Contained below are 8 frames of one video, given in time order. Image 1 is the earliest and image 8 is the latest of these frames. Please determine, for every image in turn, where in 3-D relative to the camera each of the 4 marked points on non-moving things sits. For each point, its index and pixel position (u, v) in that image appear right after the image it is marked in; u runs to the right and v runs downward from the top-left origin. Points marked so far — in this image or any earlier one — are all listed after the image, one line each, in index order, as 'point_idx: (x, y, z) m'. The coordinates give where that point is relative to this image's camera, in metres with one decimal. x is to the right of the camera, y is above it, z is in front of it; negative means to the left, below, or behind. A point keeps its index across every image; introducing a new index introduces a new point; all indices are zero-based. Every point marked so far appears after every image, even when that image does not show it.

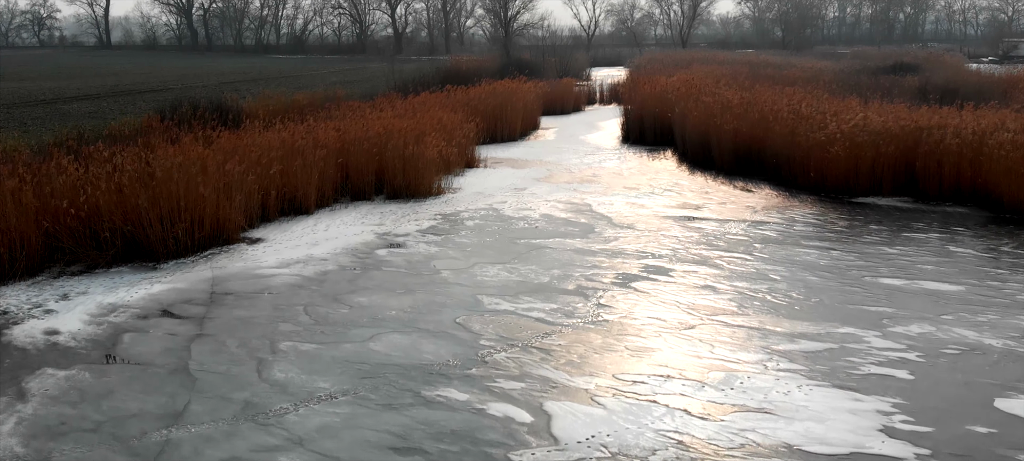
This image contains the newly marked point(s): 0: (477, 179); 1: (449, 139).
0: (-0.4, +0.6, +9.0) m
1: (-0.6, +1.0, +9.1) m
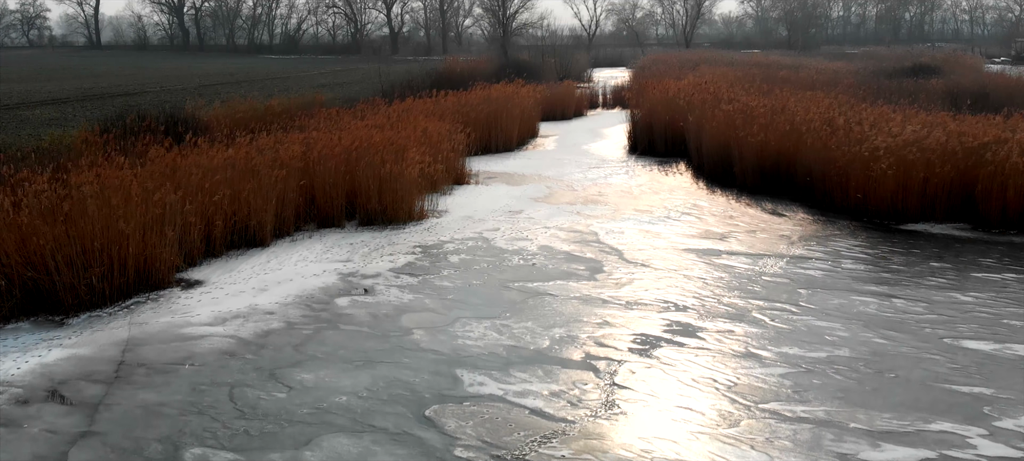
0: (-0.4, +0.3, +7.9) m
1: (-0.7, +0.7, +8.0) m
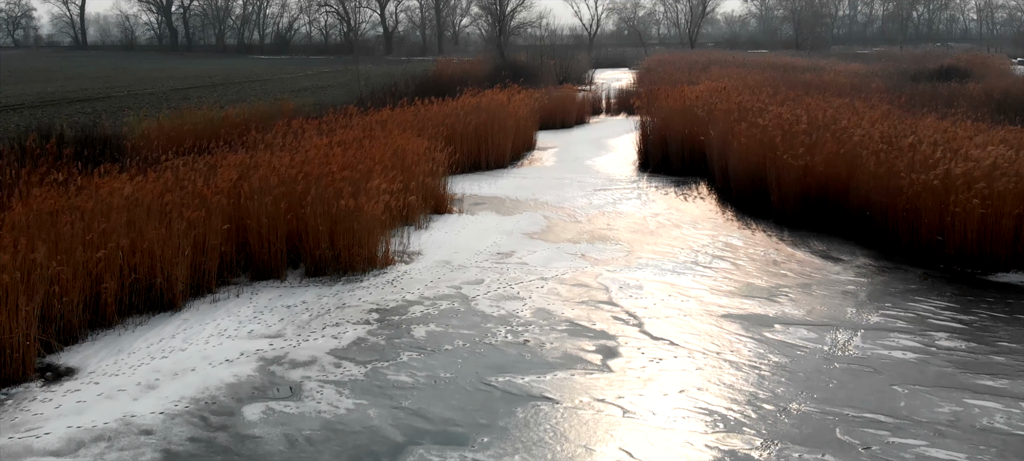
0: (-0.5, 0.0, +6.5) m
1: (-0.8, +0.4, +6.6) m
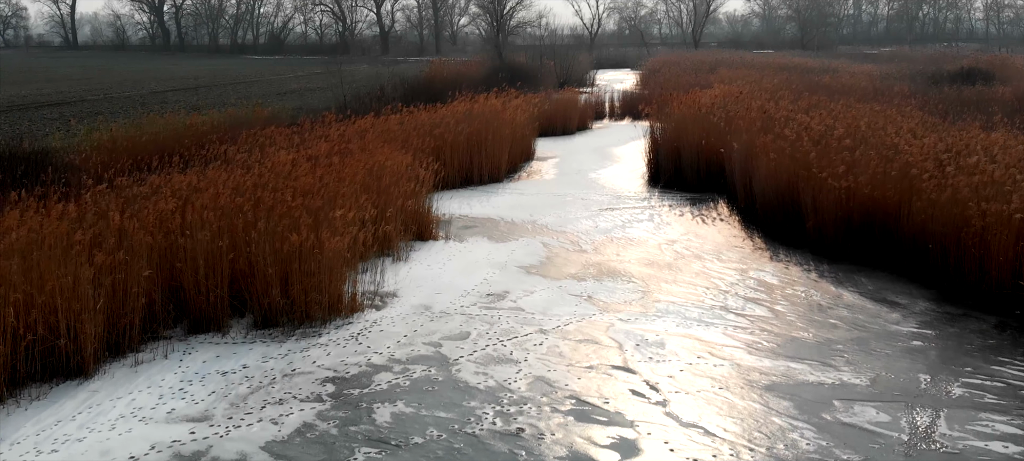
0: (-0.5, -0.2, +5.6) m
1: (-0.8, +0.2, +5.7) m
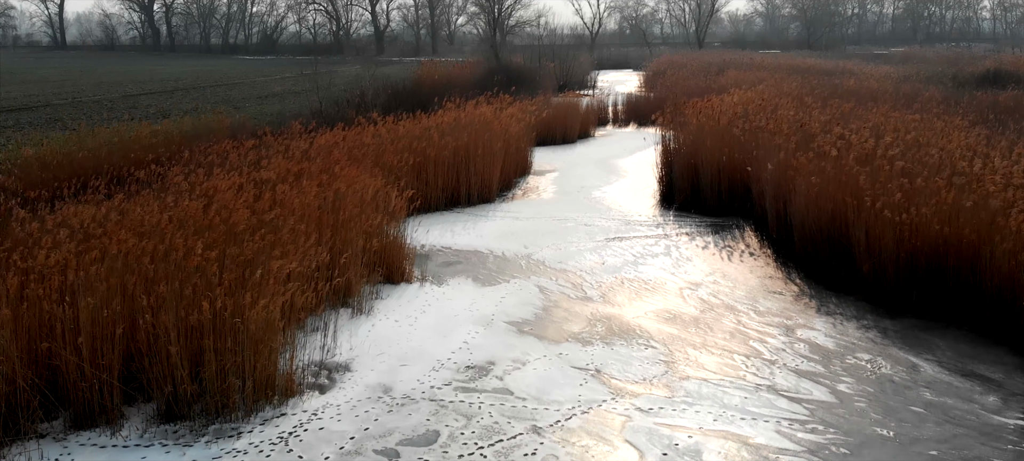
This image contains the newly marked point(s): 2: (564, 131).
0: (-0.6, -0.4, +4.5) m
1: (-0.9, 0.0, +4.6) m
2: (+0.7, +1.3, +11.5) m
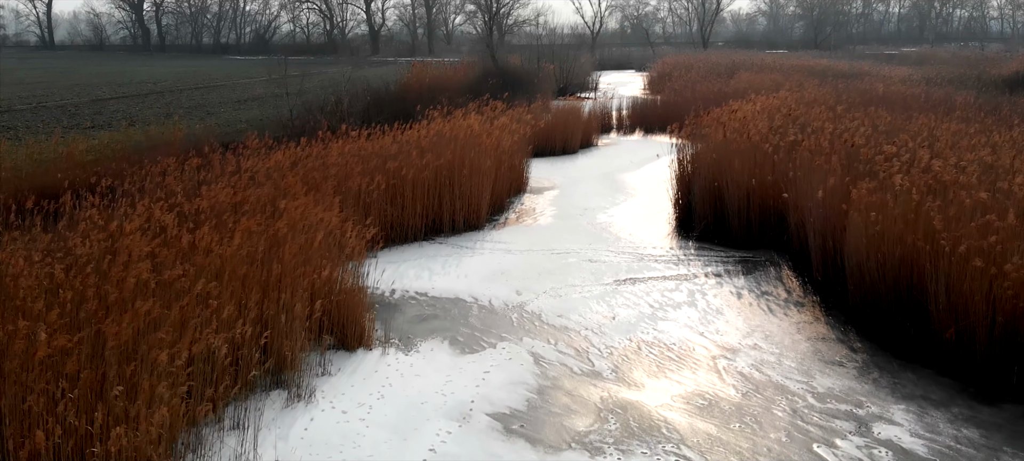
0: (-0.6, -0.6, +3.5) m
1: (-0.9, -0.3, +3.6) m
2: (+0.6, +1.1, +10.4) m
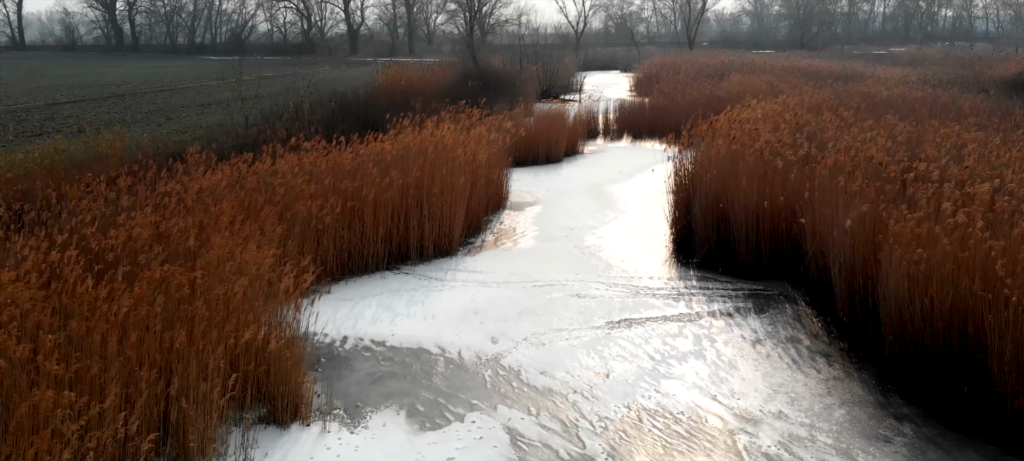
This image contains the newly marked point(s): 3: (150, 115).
0: (-0.7, -0.8, +2.7) m
1: (-1.0, -0.4, +2.8) m
2: (+0.4, +0.9, +9.7) m
3: (-5.1, +1.7, +12.6) m
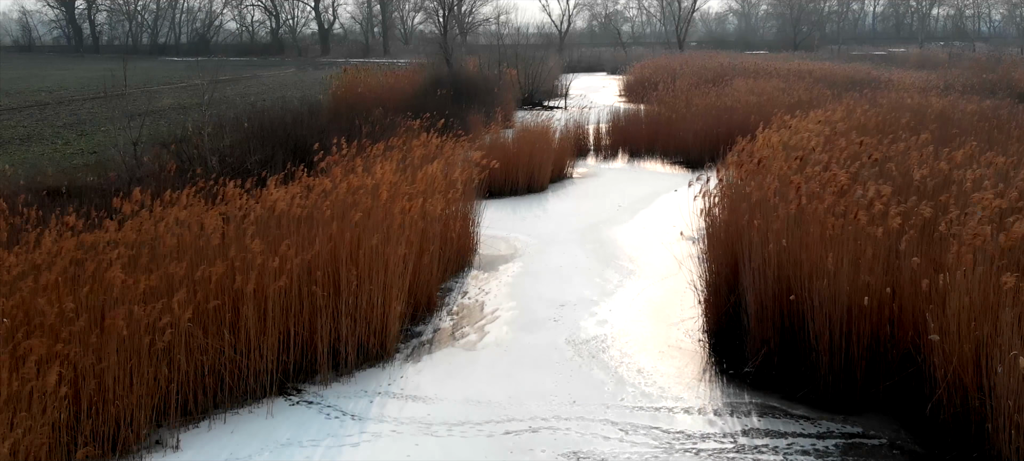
0: (-0.8, -1.2, +0.9) m
1: (-1.1, -0.8, +1.0) m
2: (+0.2, +0.5, +7.9) m
3: (-5.3, +1.2, +10.7) m
